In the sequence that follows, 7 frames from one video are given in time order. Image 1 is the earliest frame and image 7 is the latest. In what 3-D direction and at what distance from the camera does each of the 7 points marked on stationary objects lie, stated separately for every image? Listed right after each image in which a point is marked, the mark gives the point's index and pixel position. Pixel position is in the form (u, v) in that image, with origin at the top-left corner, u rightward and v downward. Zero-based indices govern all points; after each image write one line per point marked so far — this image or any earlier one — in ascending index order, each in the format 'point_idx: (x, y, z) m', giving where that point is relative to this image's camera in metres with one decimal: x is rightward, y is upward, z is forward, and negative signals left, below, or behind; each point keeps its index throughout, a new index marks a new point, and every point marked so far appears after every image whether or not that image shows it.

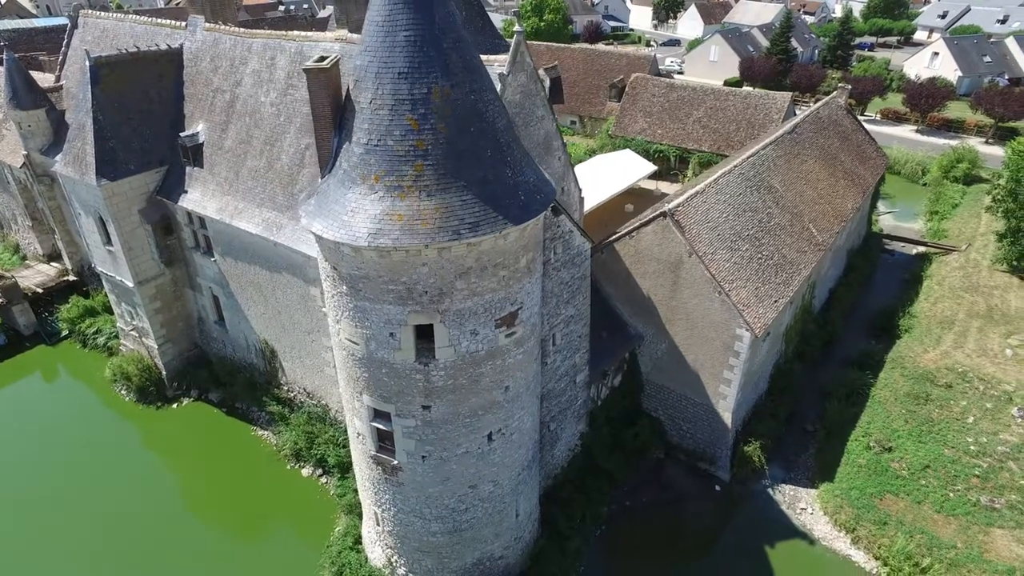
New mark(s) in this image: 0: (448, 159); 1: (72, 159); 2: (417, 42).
0: (-0.9, +1.9, +8.9) m
1: (-12.6, +3.7, +16.9) m
2: (-1.4, +3.6, +8.7) m
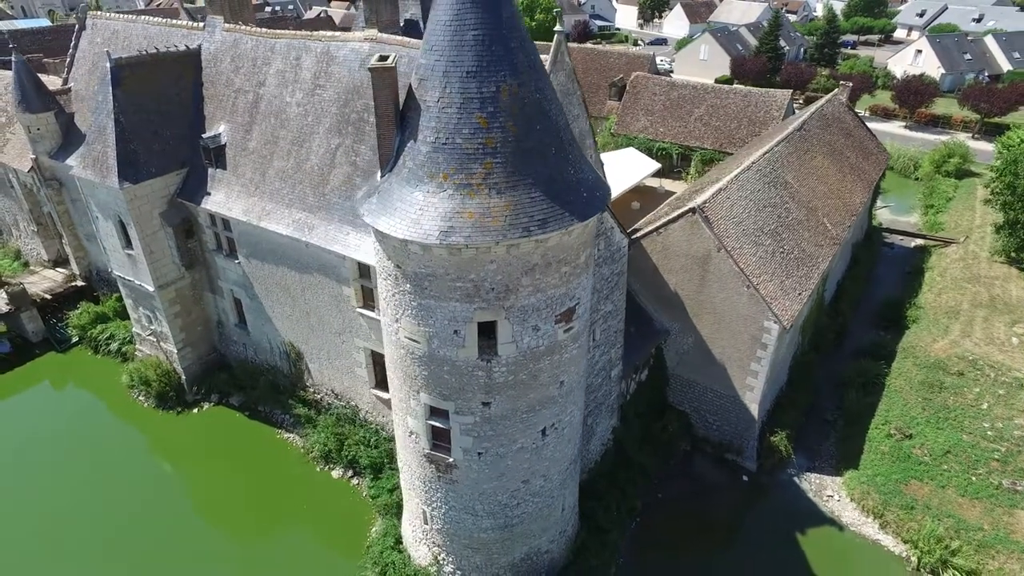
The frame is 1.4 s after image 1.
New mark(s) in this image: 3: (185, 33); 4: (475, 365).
0: (+0.1, +2.0, +9.0) m
1: (-11.9, +3.6, +16.6) m
2: (-0.4, +3.6, +8.8) m
3: (-10.2, +8.0, +18.3) m
4: (-0.6, -1.3, +9.9) m
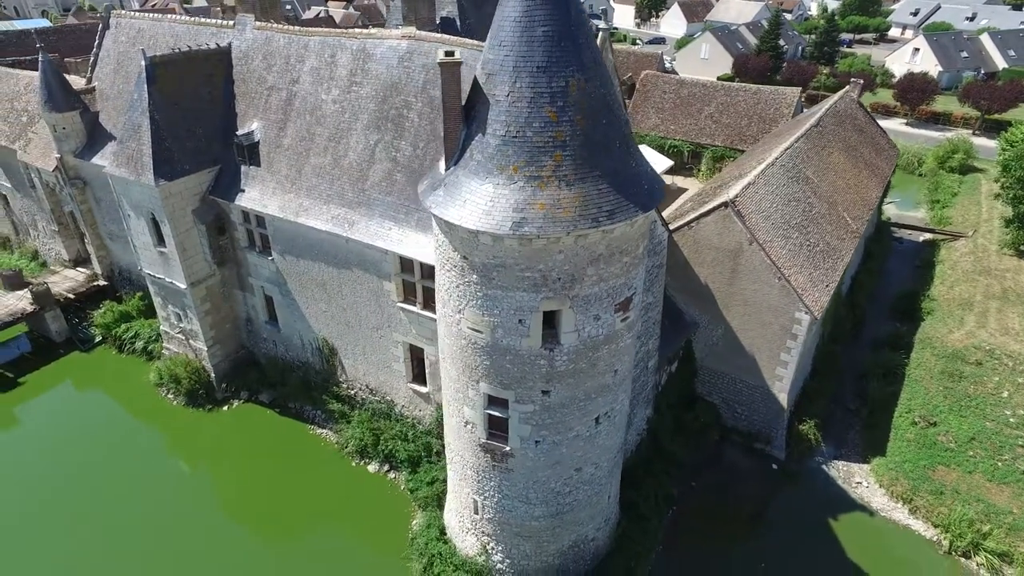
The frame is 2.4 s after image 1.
0: (+1.1, +2.1, +9.2) m
1: (-11.0, +3.6, +16.7) m
2: (+0.6, +3.8, +9.0) m
3: (-9.3, +8.1, +18.4) m
4: (+0.4, -1.1, +10.1) m
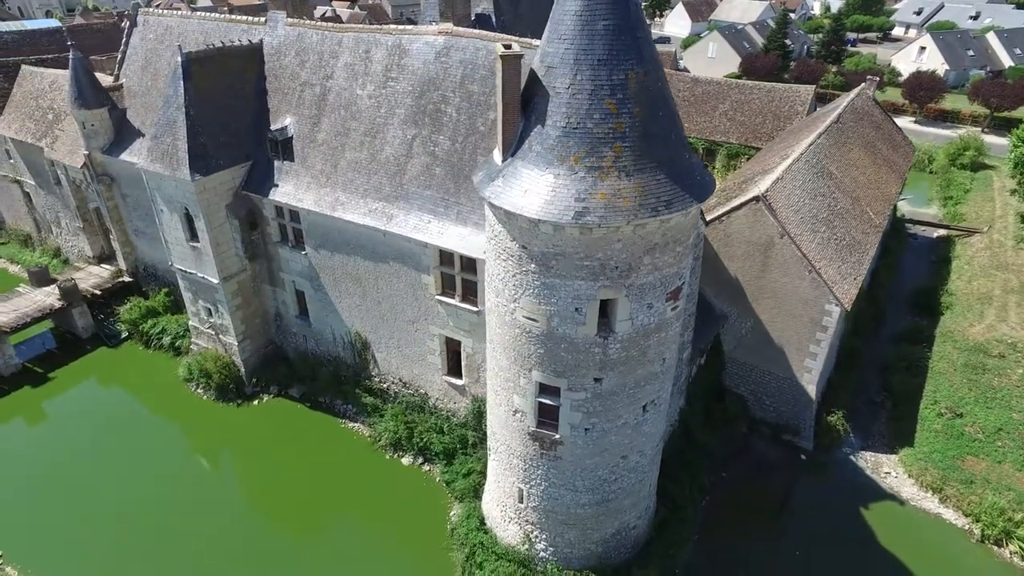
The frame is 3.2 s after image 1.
0: (+2.1, +2.3, +9.4) m
1: (-10.0, +3.8, +16.8) m
2: (+1.6, +4.0, +9.2) m
3: (-8.4, +8.2, +18.6) m
4: (+1.4, -0.9, +10.3) m
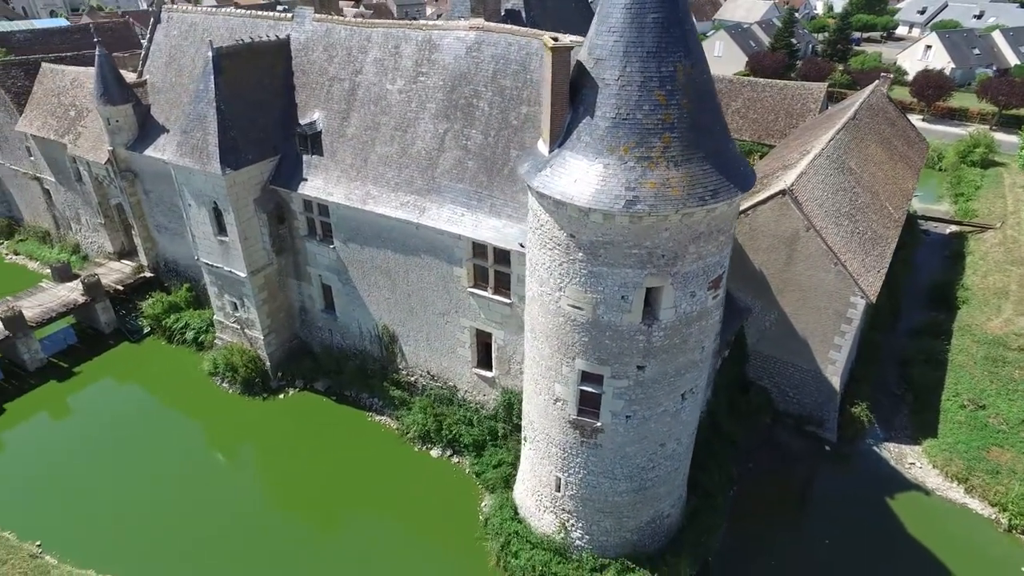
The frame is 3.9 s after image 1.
0: (+2.9, +2.5, +9.6) m
1: (-9.3, +4.0, +16.9) m
2: (+2.4, +4.2, +9.4) m
3: (-7.6, +8.4, +18.7) m
4: (+2.2, -0.7, +10.4) m
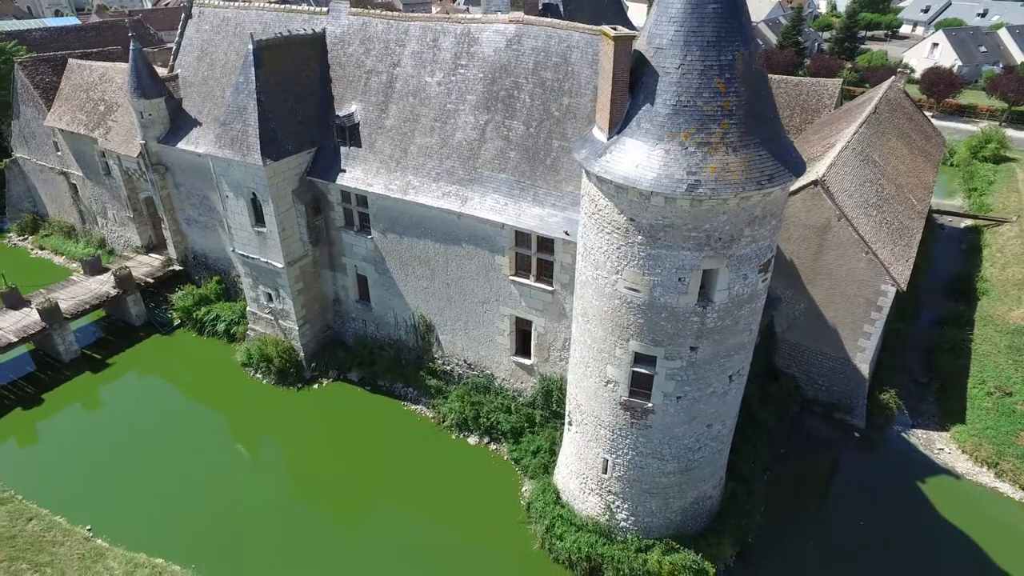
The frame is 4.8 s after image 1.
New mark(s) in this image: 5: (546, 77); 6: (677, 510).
0: (+4.0, +2.9, +9.8) m
1: (-8.2, +4.3, +17.2) m
2: (+3.5, +4.5, +9.6) m
3: (-6.6, +8.7, +19.0) m
4: (+3.3, -0.4, +10.7) m
5: (+0.9, +5.4, +14.9) m
6: (+3.7, -5.0, +13.4) m
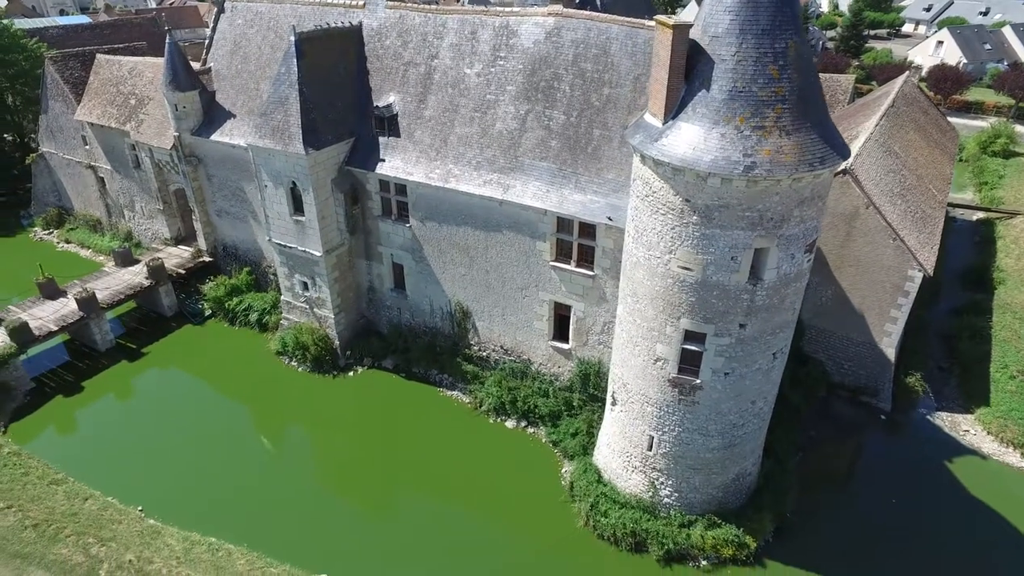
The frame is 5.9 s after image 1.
0: (+5.1, +3.3, +10.3) m
1: (-7.2, +4.6, +17.5) m
2: (+4.6, +4.9, +10.1) m
3: (-5.6, +9.1, +19.3) m
4: (+4.4, 0.0, +11.1) m
5: (+1.9, +5.8, +15.3) m
6: (+4.8, -4.6, +13.8) m
